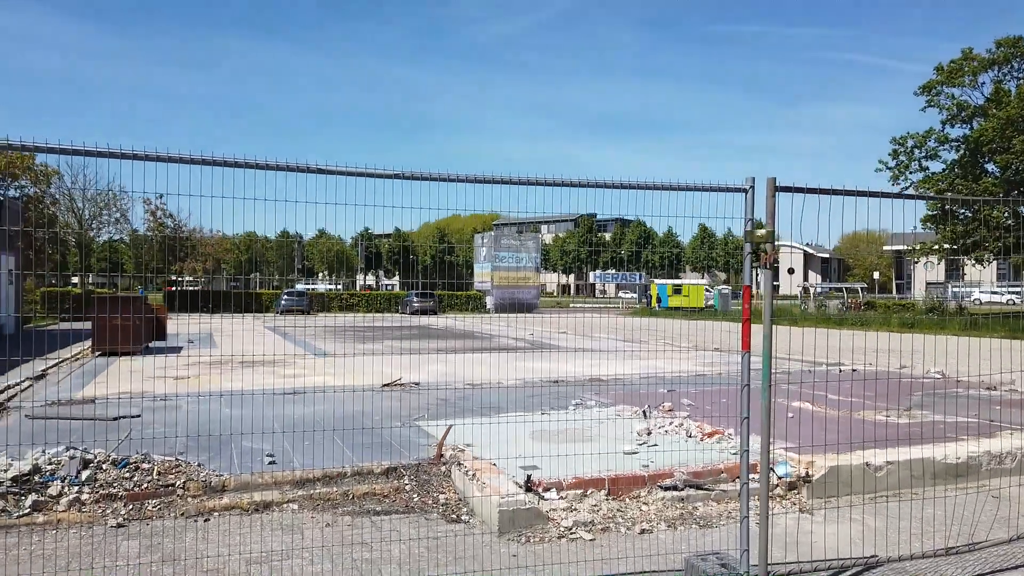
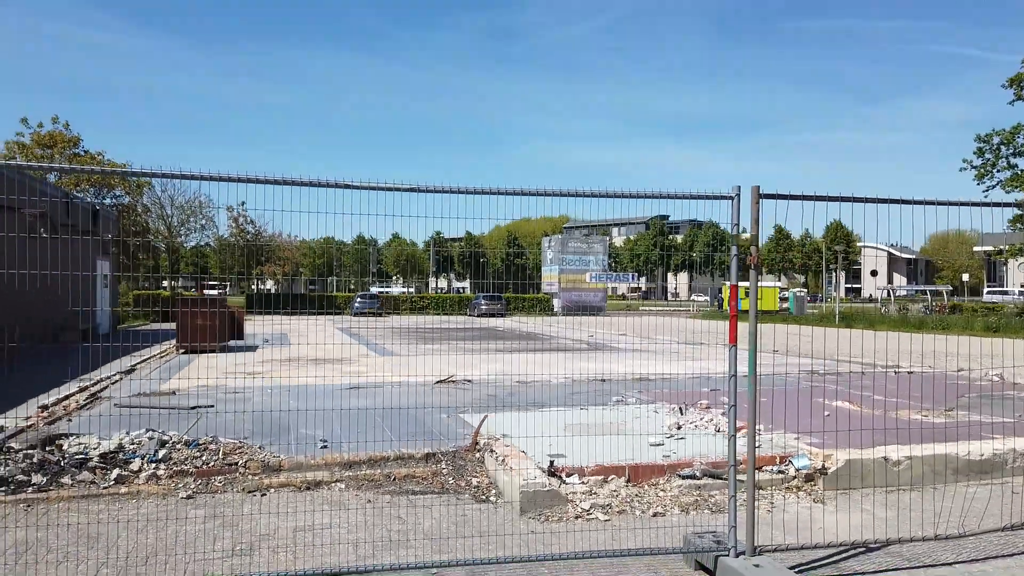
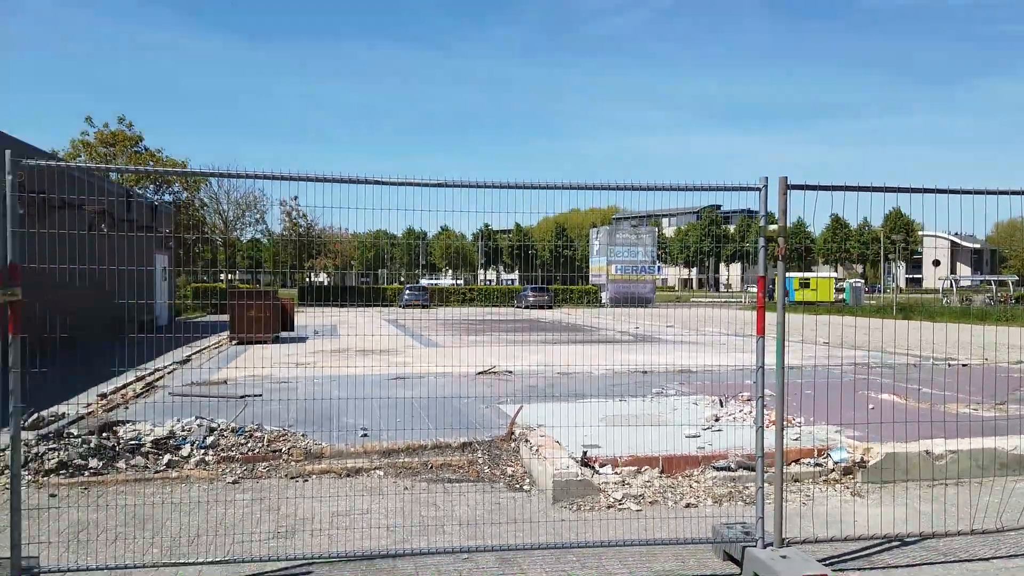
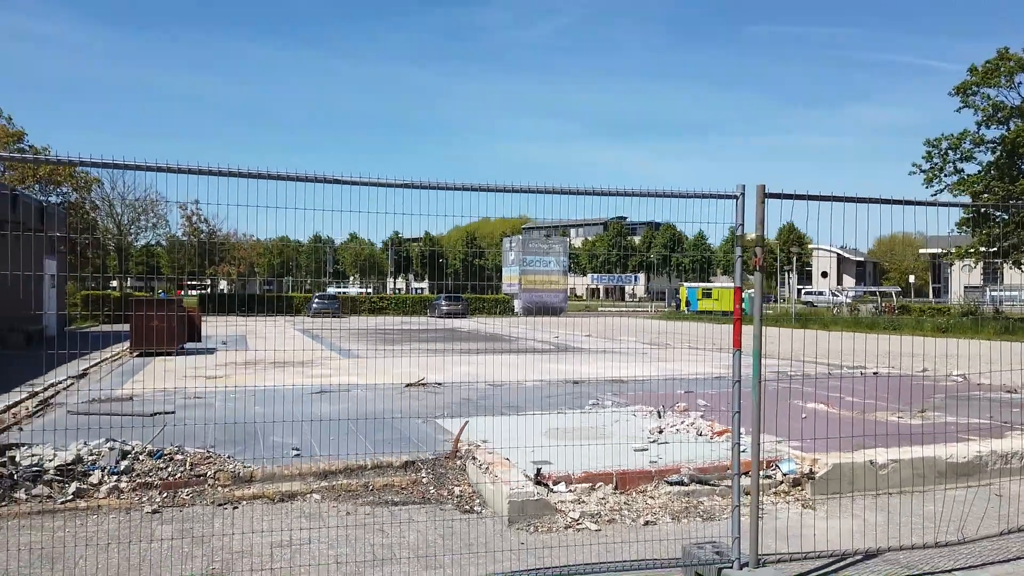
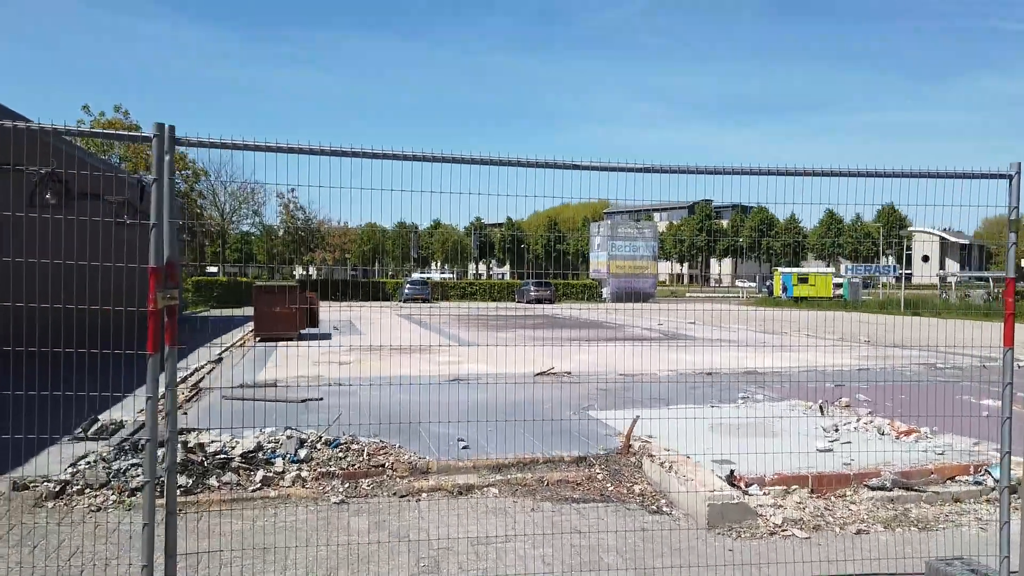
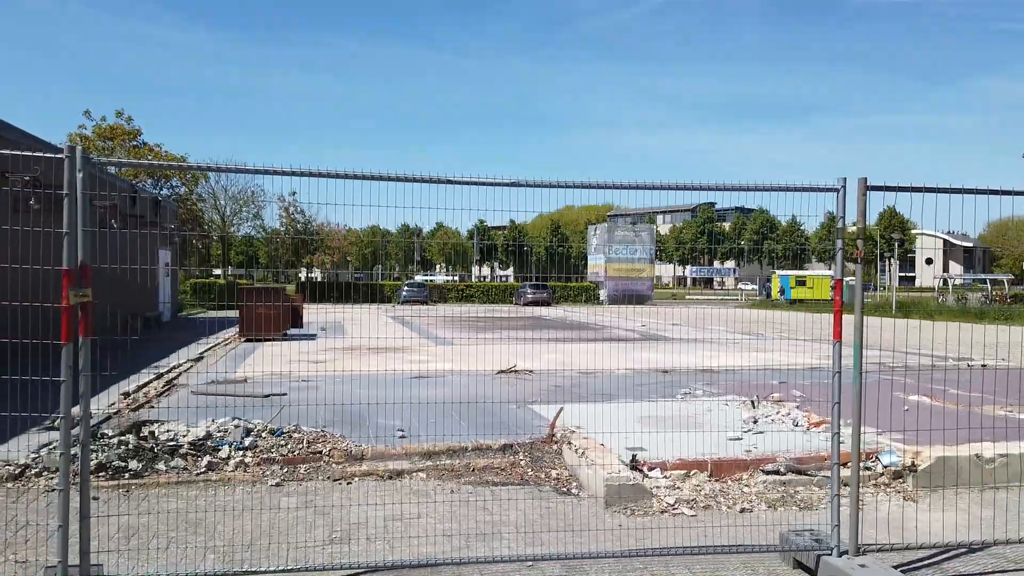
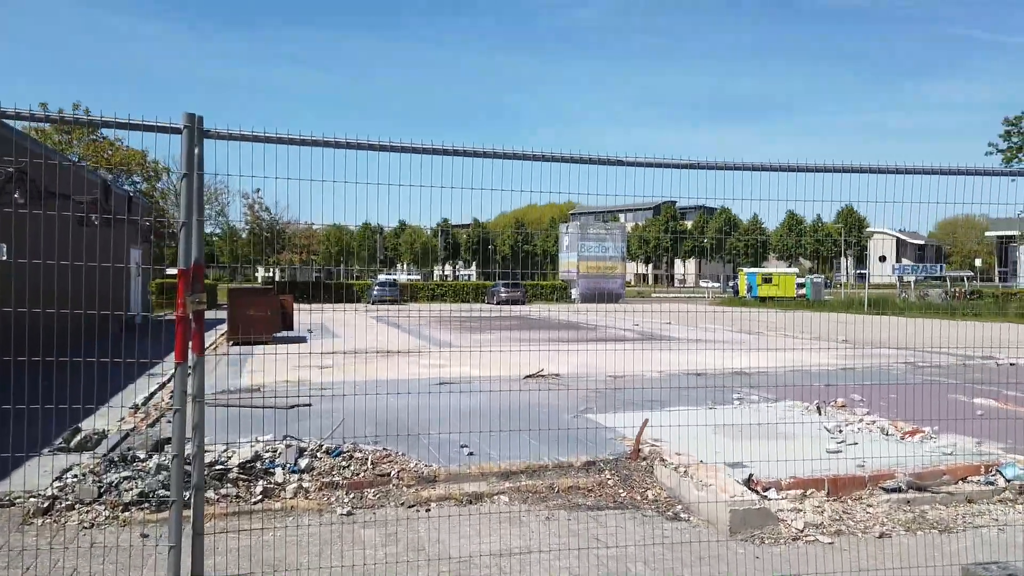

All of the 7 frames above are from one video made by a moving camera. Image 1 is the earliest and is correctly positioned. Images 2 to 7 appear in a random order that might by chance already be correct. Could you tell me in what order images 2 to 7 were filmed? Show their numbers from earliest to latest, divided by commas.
4, 2, 3, 6, 5, 7
